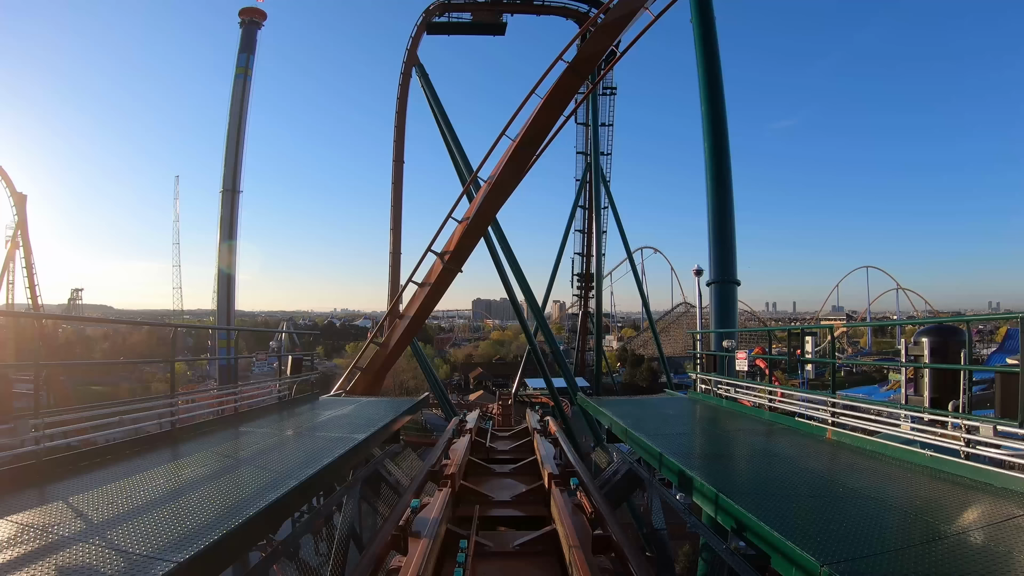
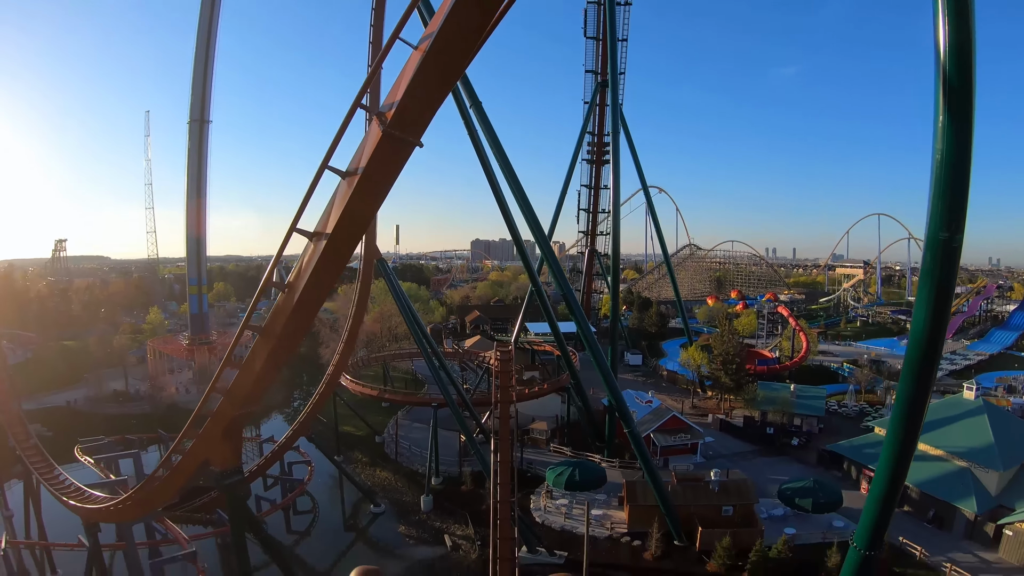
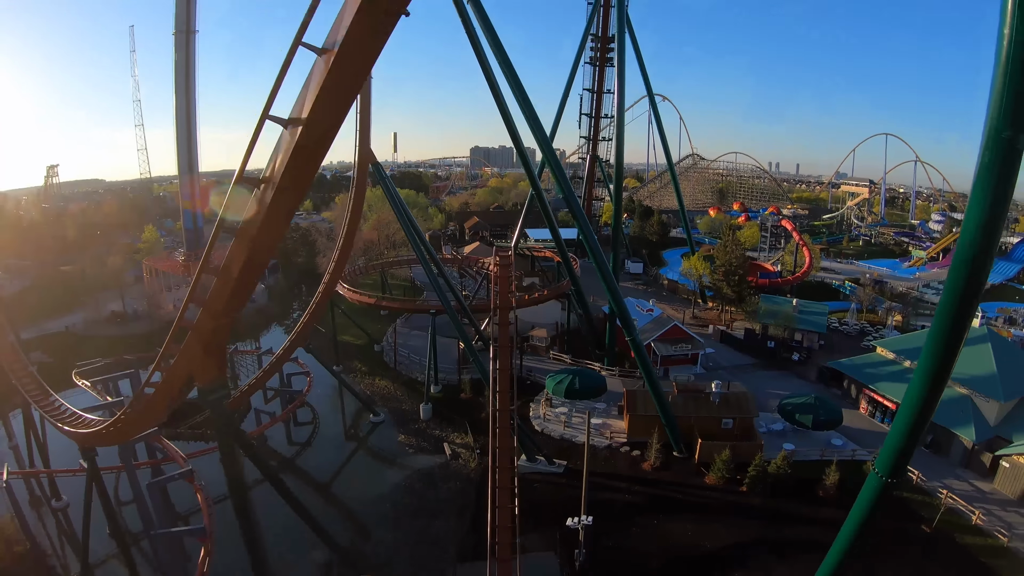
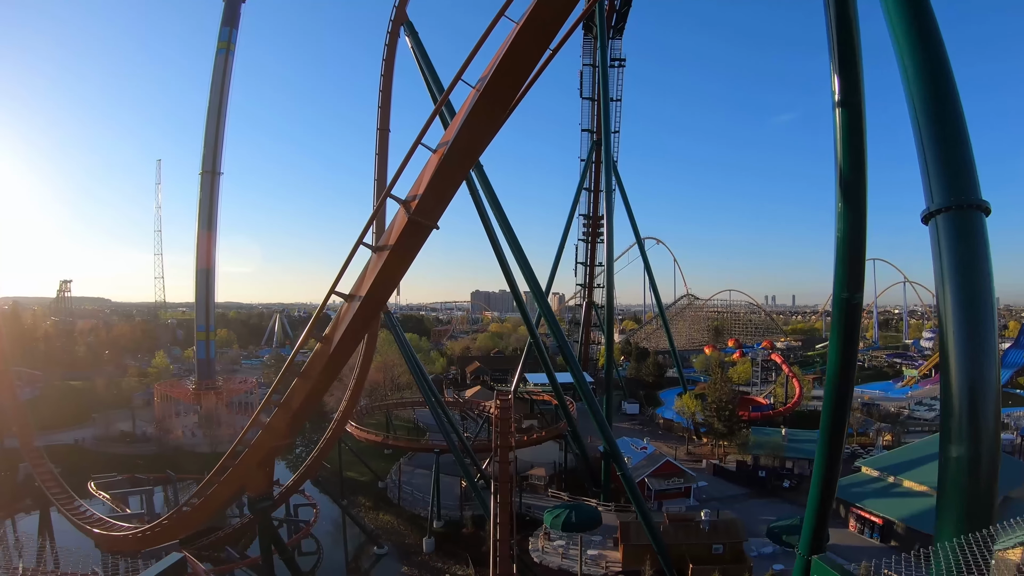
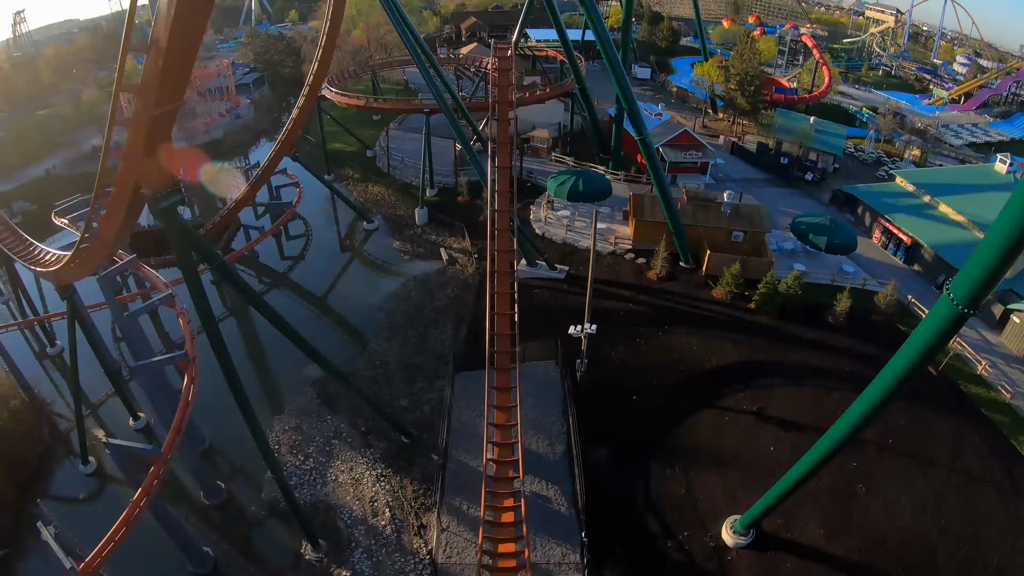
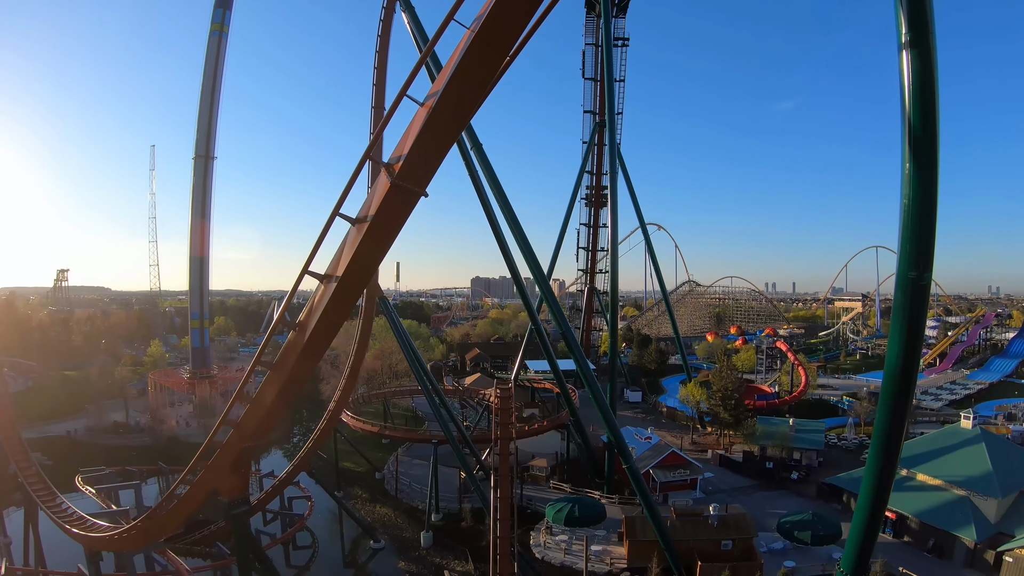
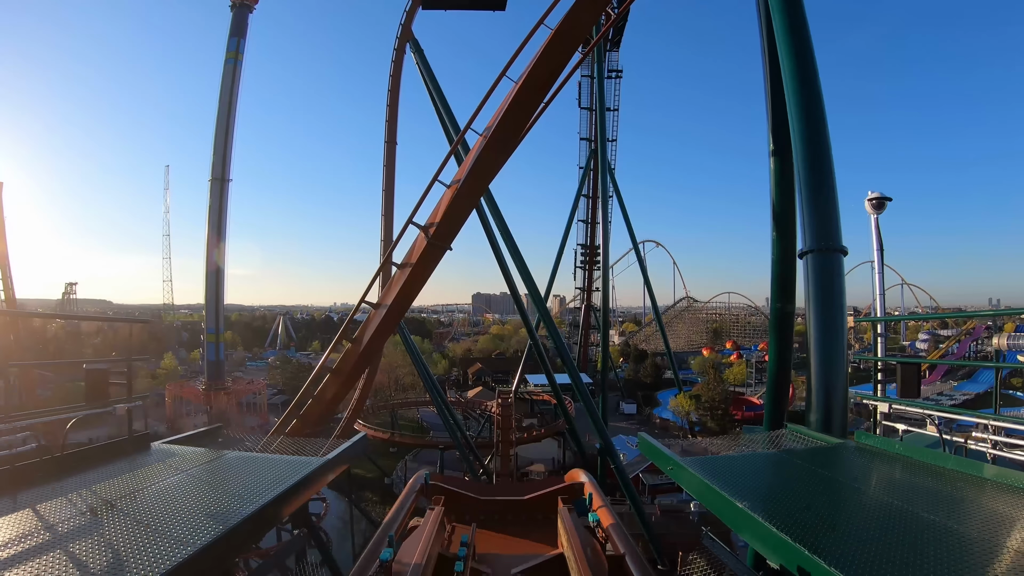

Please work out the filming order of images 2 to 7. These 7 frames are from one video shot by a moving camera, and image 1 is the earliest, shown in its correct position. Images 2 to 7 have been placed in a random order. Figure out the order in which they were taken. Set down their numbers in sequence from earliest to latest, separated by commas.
7, 4, 6, 2, 3, 5
